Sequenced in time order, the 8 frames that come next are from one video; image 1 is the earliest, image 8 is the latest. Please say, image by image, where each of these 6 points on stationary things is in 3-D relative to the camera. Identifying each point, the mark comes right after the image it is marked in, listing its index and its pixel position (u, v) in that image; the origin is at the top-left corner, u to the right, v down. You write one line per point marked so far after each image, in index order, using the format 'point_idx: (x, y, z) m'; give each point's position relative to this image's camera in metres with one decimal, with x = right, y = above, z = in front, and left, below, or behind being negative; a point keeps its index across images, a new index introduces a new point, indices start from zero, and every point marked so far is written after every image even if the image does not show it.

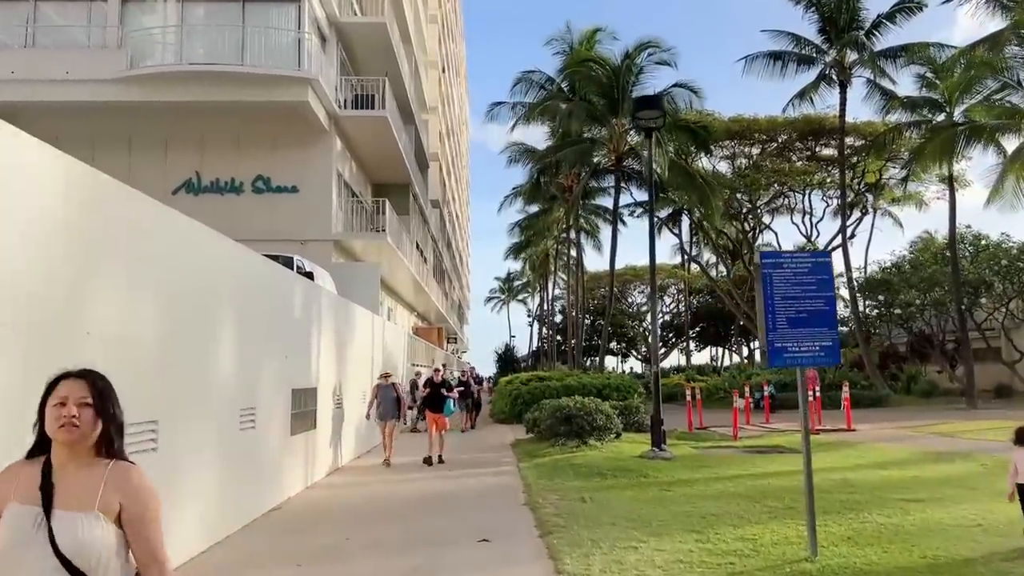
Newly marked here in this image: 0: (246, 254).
0: (-2.8, +0.3, +8.7) m
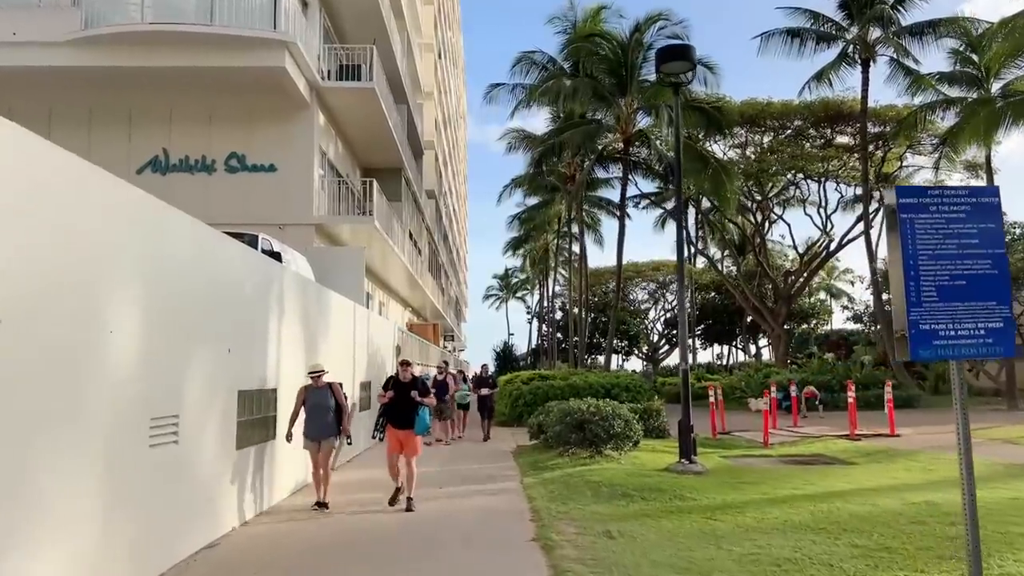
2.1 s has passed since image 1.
0: (-2.7, +0.6, +6.5) m
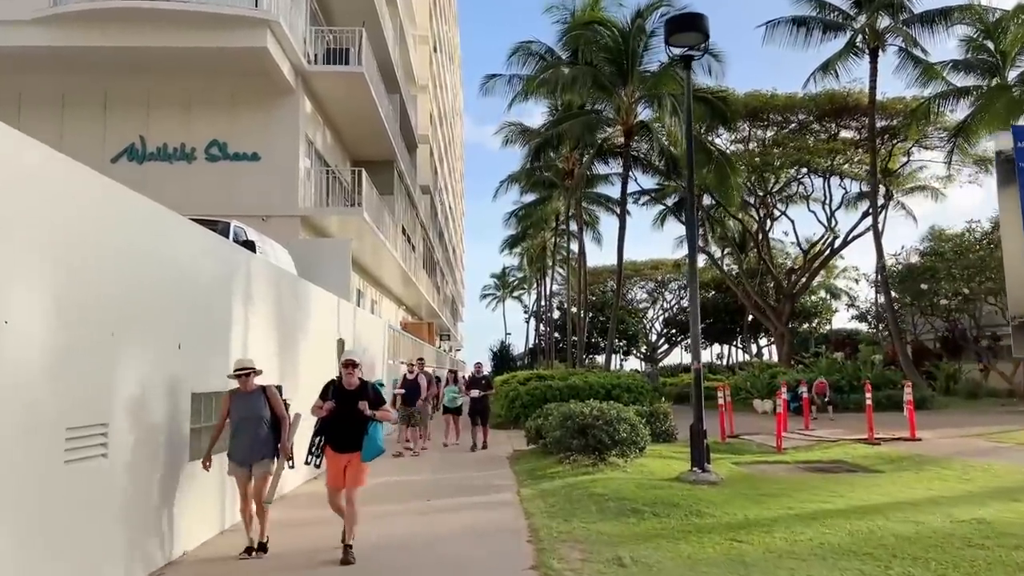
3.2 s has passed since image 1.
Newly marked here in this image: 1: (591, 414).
0: (-2.8, +0.7, +5.5) m
1: (+1.1, -1.7, +11.4) m
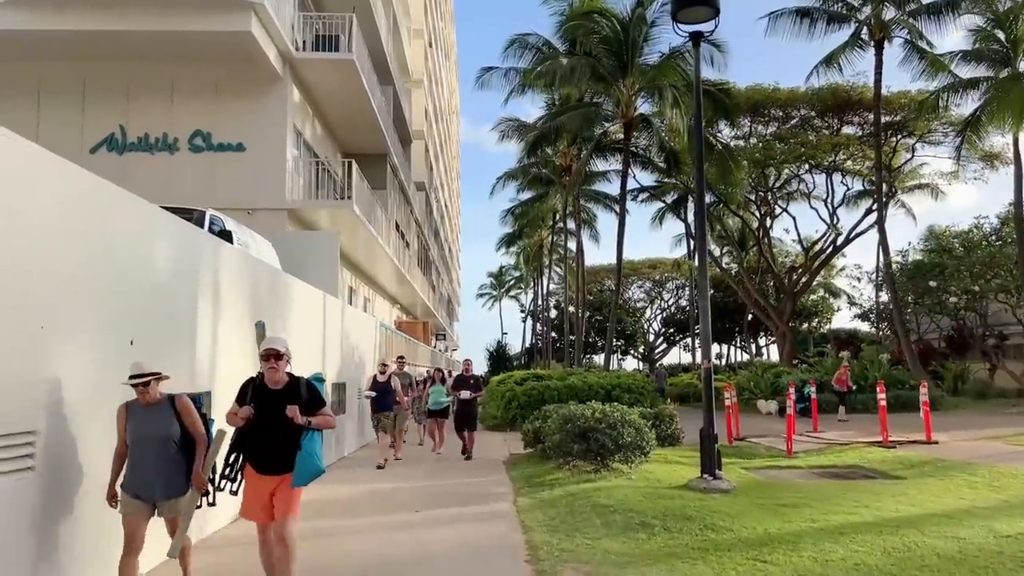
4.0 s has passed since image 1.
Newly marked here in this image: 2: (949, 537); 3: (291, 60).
0: (-2.8, +0.8, +4.7) m
1: (+1.0, -1.7, +10.6) m
2: (+3.7, -2.1, +7.0) m
3: (-5.0, +5.2, +18.7) m
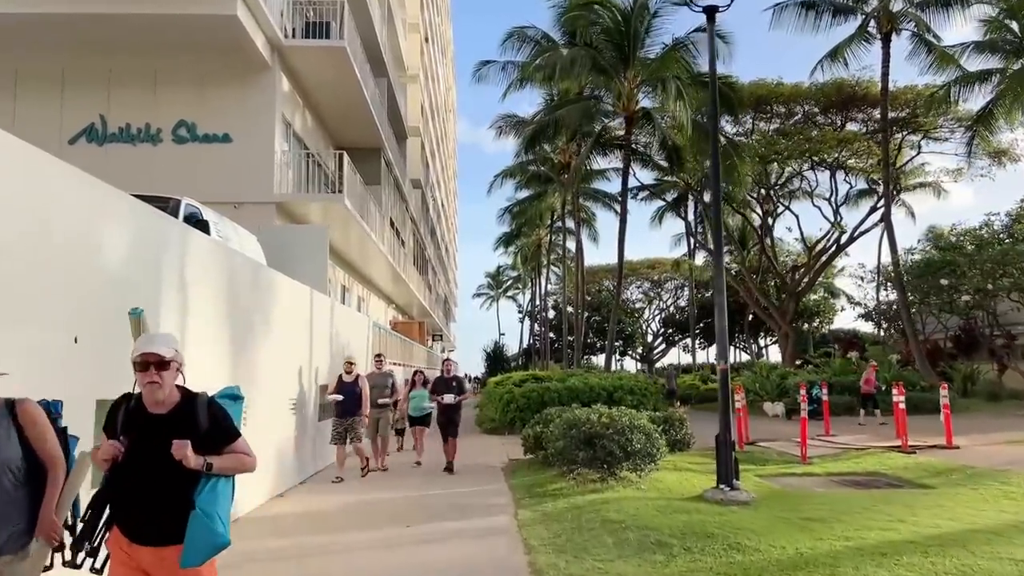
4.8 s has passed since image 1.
0: (-2.8, +0.8, +3.9) m
1: (+1.0, -1.6, +9.9) m
2: (+3.7, -2.0, +6.2) m
3: (-5.0, +5.2, +17.9) m
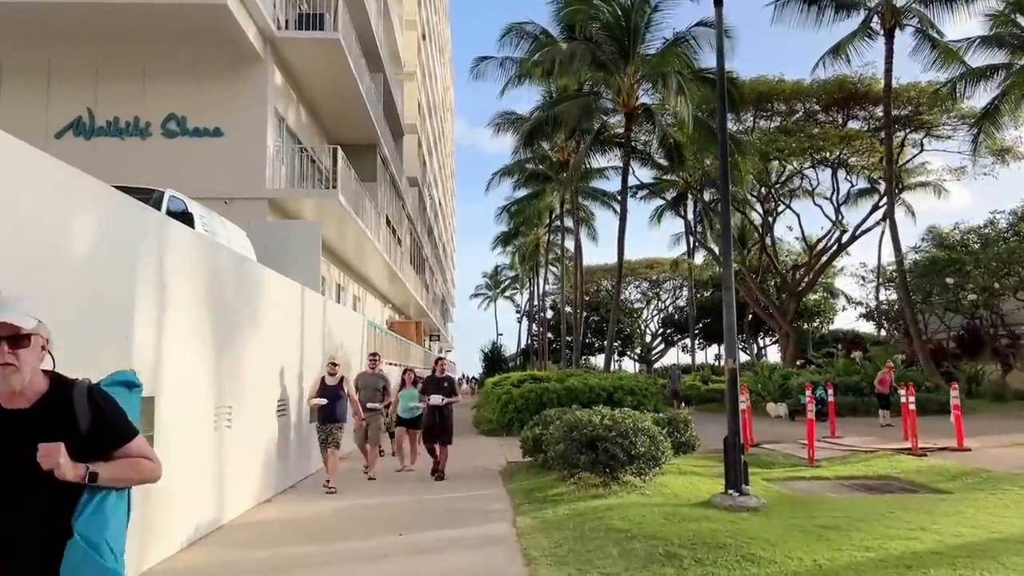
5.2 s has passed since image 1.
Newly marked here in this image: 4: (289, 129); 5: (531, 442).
0: (-2.8, +0.9, +3.5) m
1: (+1.0, -1.5, +9.4) m
2: (+3.7, -2.0, +5.8) m
3: (-5.1, +5.3, +17.5) m
4: (-5.2, +3.7, +19.4) m
5: (+0.3, -2.2, +11.6) m
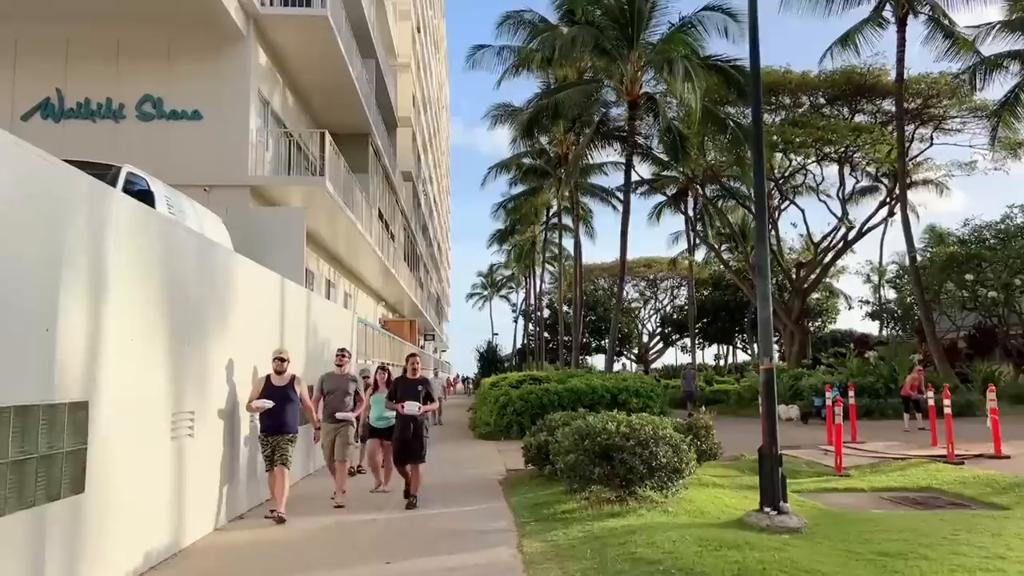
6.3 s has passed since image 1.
0: (-2.7, +1.0, +2.4) m
1: (+1.1, -1.4, +8.3) m
2: (+3.8, -1.9, +4.7) m
3: (-5.1, +5.4, +16.3) m
4: (-5.2, +3.8, +18.2) m
5: (+0.3, -2.1, +10.5) m
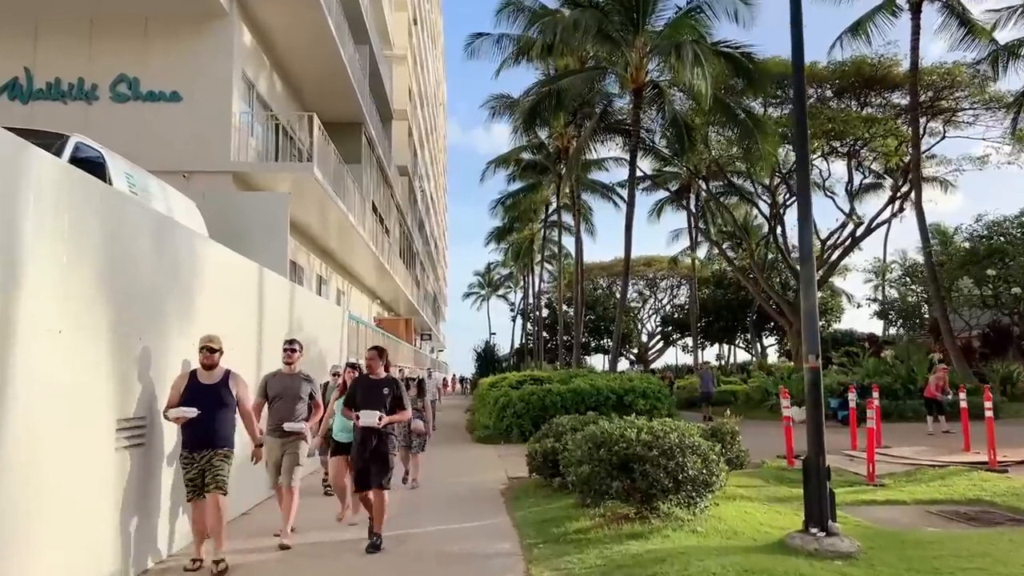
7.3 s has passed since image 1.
0: (-2.6, +1.1, +1.3) m
1: (+1.1, -1.3, +7.3) m
2: (+3.8, -1.8, +3.7) m
3: (-5.0, +5.5, +15.3) m
4: (-5.2, +3.9, +17.2) m
5: (+0.3, -1.9, +9.5) m
